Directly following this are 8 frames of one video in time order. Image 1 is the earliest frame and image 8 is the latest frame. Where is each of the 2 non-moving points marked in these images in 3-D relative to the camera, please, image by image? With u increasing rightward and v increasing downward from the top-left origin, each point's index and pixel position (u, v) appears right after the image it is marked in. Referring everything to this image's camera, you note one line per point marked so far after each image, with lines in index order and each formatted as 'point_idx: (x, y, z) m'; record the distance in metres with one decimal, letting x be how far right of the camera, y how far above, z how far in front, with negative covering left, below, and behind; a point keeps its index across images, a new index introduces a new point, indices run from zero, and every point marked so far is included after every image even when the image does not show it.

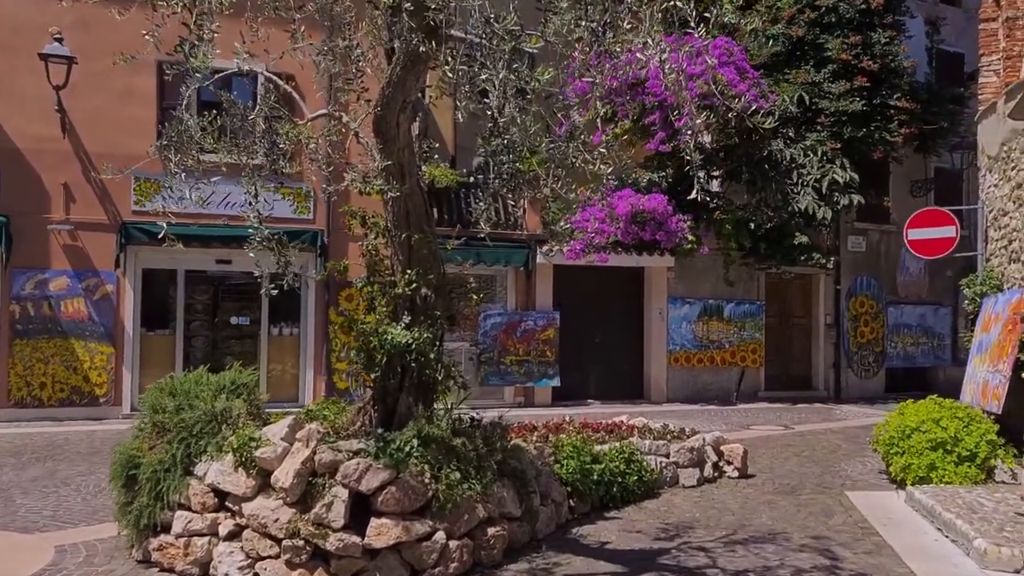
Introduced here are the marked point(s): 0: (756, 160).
0: (+4.6, +2.4, +15.9) m
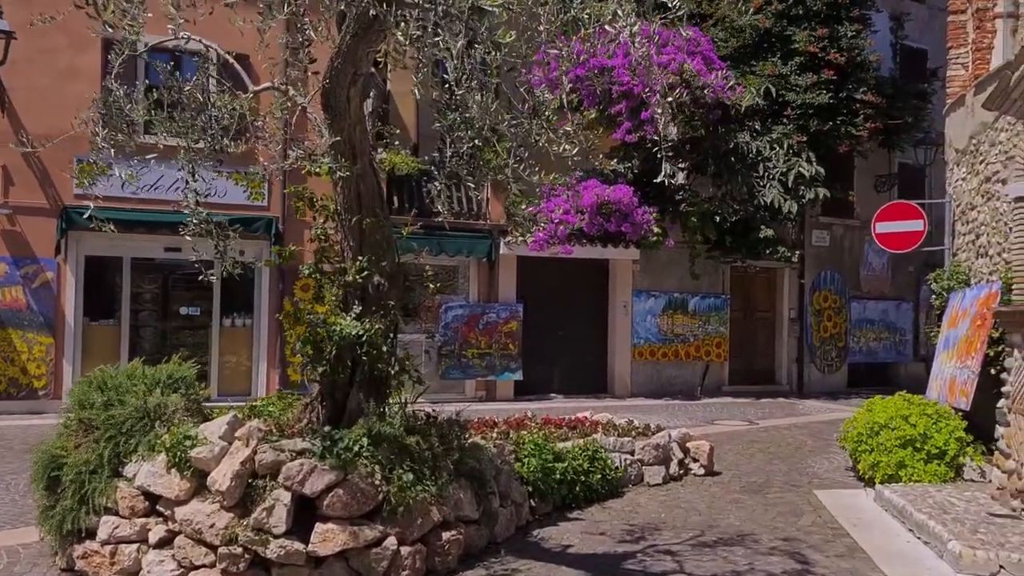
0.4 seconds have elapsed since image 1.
0: (+3.9, +2.5, +15.7) m
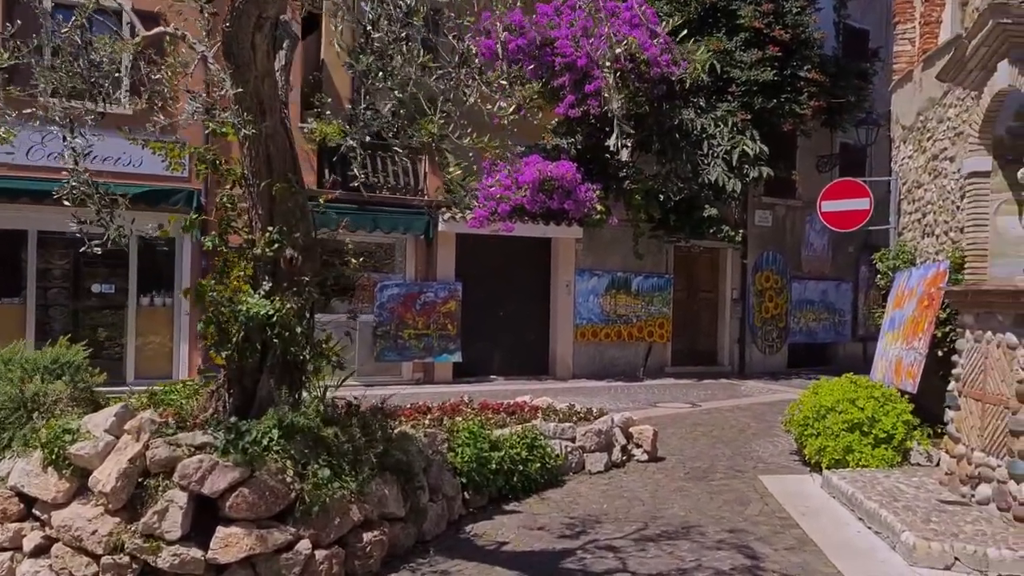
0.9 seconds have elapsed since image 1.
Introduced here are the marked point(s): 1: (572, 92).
0: (+2.8, +2.9, +15.4) m
1: (+1.1, +3.5, +15.0) m
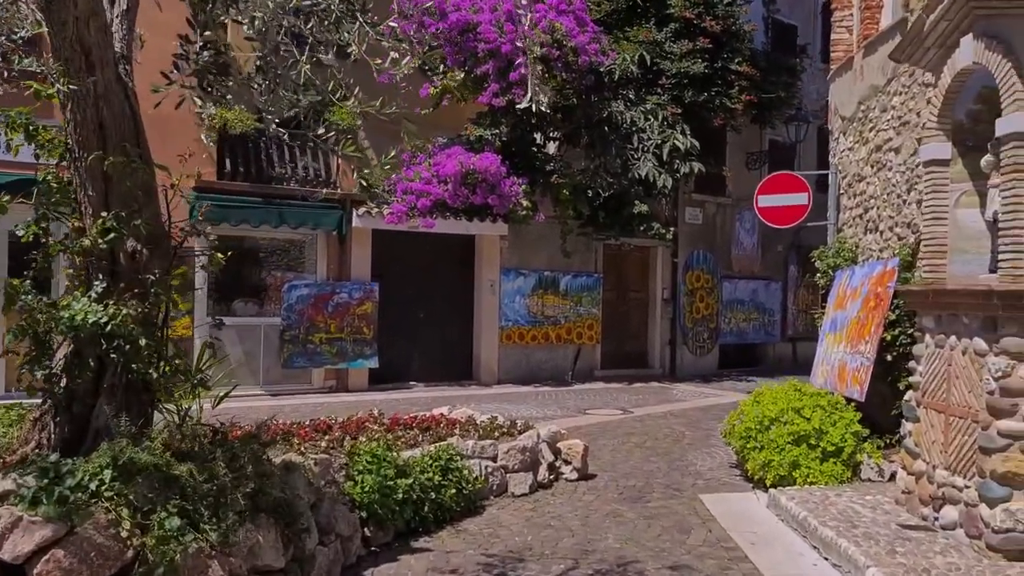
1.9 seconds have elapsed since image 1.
0: (+1.5, +2.9, +14.7) m
1: (-0.3, +3.5, +14.2) m
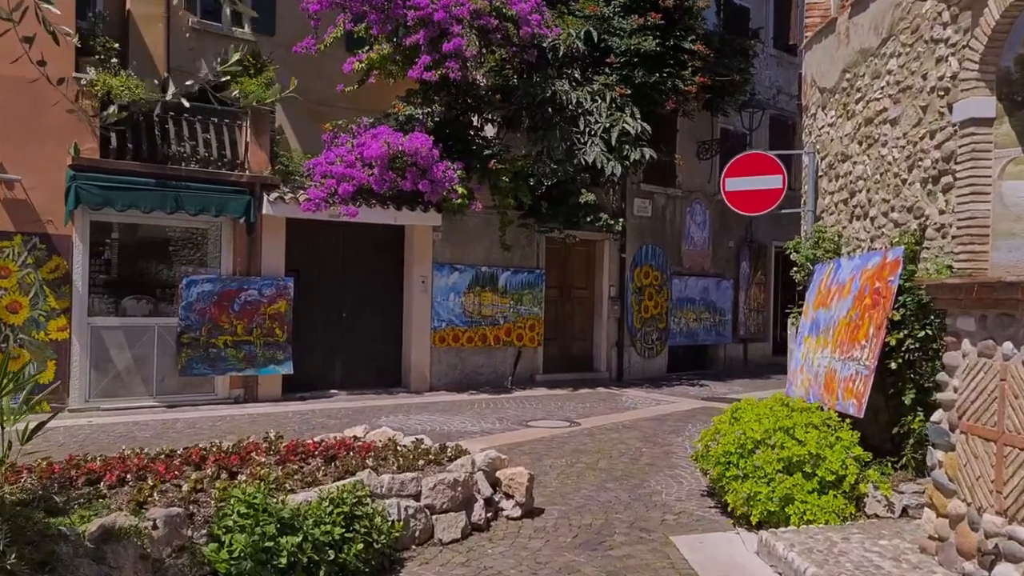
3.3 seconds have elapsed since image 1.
0: (+0.4, +3.0, +13.3) m
1: (-1.3, +3.6, +12.7) m
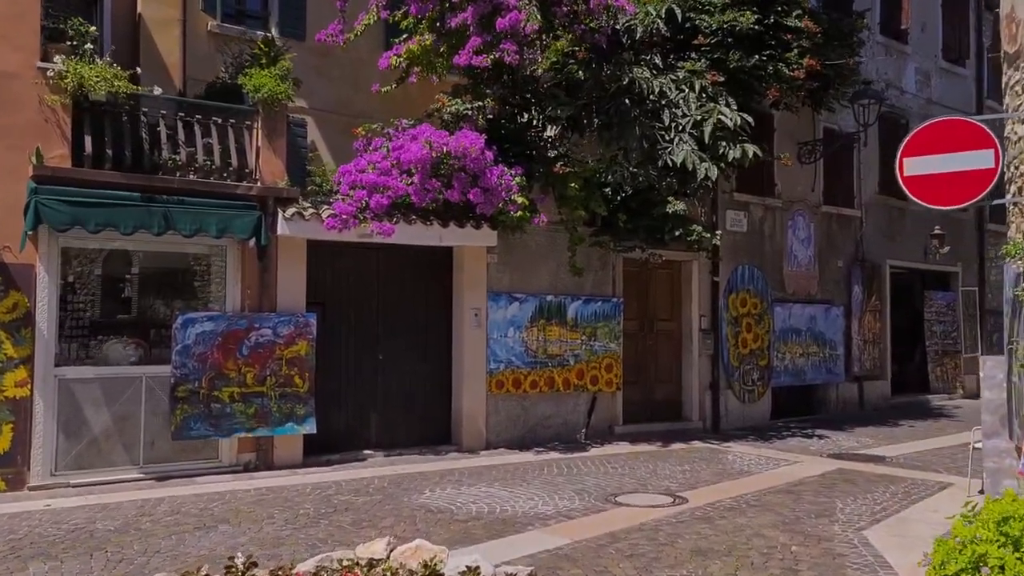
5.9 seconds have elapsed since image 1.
0: (+1.3, +2.5, +10.9) m
1: (-0.4, +3.2, +10.4) m
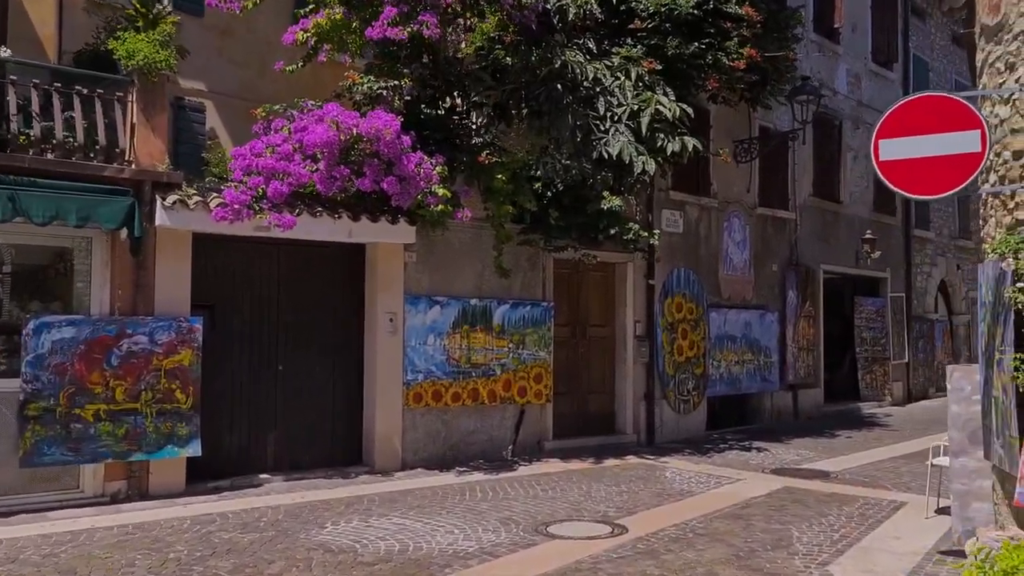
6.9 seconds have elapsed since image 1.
0: (+0.4, +2.5, +9.9) m
1: (-1.3, +3.1, +9.3) m
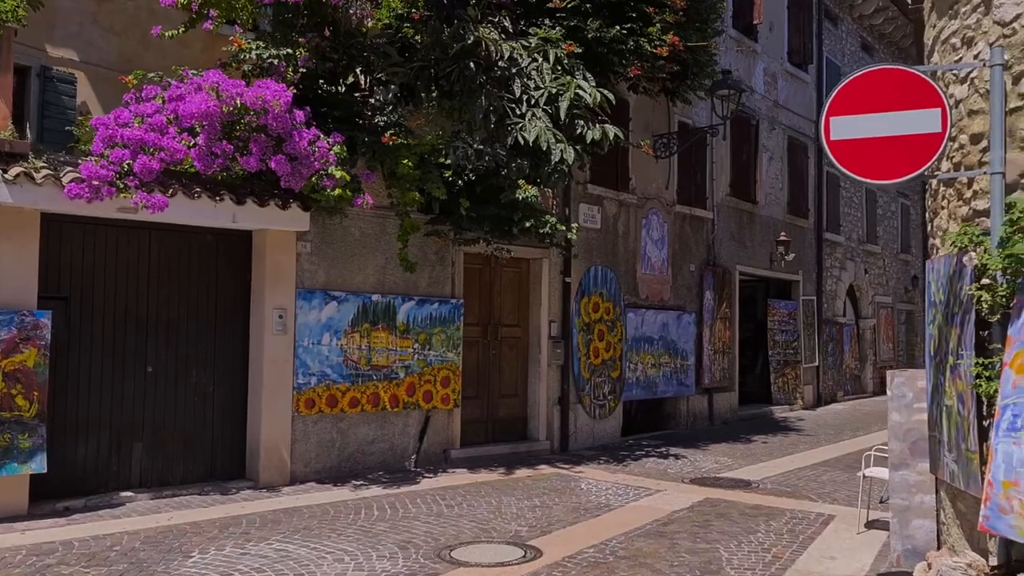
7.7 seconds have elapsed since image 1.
0: (-0.6, +2.6, +9.1) m
1: (-2.2, +3.2, +8.3) m
